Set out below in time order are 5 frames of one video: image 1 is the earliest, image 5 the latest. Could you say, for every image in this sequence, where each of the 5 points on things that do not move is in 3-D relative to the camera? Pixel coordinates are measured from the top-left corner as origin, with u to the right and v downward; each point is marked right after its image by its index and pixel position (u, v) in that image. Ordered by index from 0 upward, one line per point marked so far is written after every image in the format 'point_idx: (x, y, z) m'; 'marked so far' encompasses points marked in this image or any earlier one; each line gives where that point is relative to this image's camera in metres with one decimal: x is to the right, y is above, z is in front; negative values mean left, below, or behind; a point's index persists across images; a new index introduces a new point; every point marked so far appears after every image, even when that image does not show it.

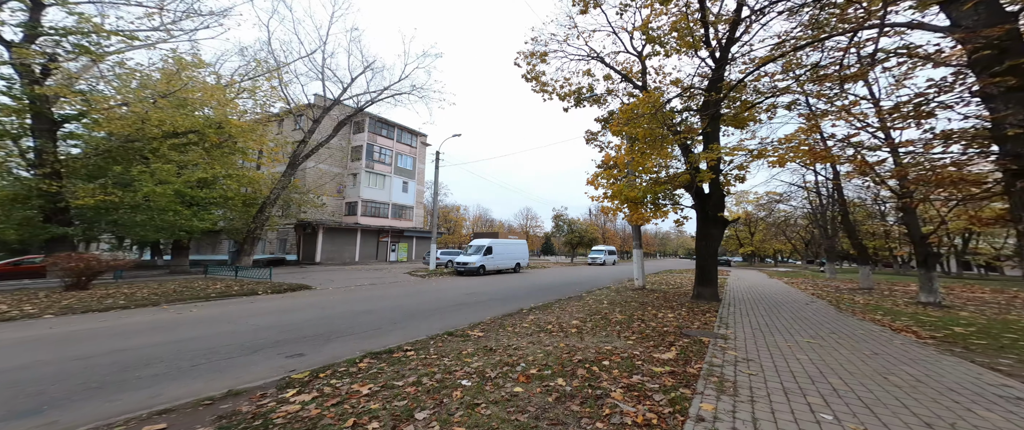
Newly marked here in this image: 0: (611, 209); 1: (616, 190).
0: (+3.8, +0.2, +11.0) m
1: (+4.0, +0.9, +11.0) m
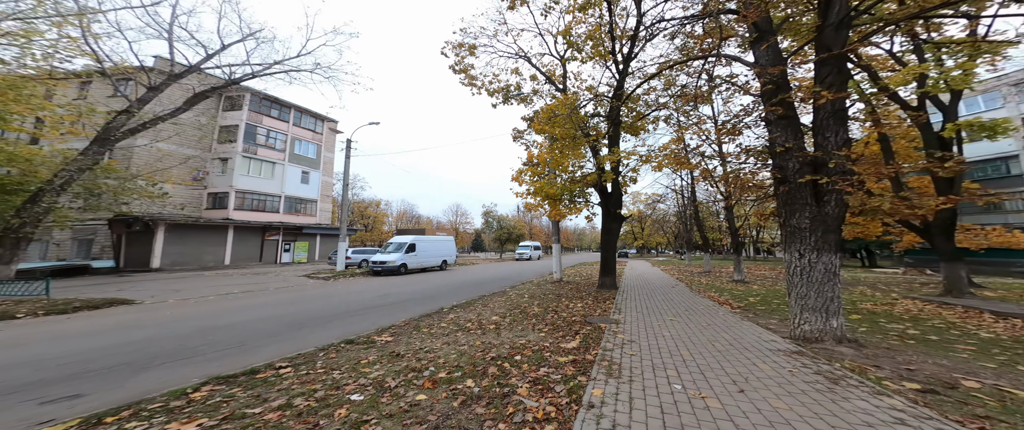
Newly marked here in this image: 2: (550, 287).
0: (+0.9, +0.4, +11.4) m
1: (+1.1, +1.1, +11.4) m
2: (+1.4, -2.6, +10.5) m
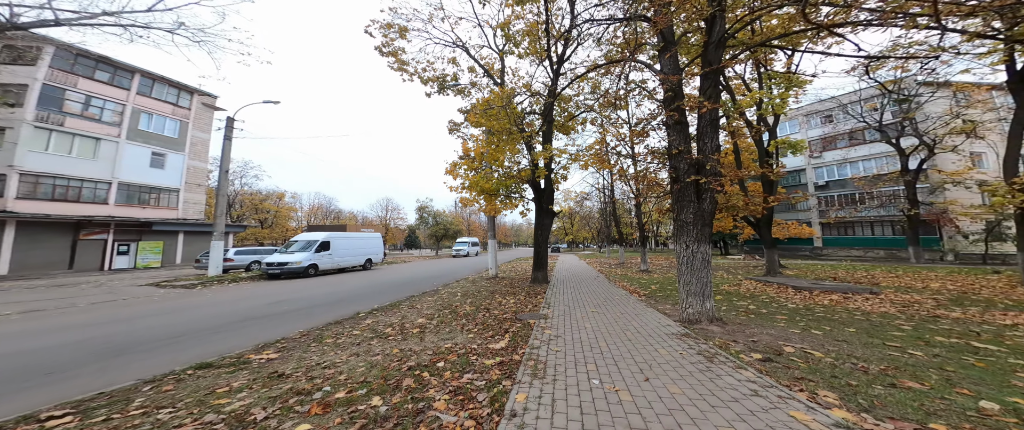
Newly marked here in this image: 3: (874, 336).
0: (-1.6, +0.5, +11.0) m
1: (-1.4, +1.3, +11.0) m
2: (-1.0, -2.5, +10.3) m
3: (+4.8, -1.6, +4.0) m
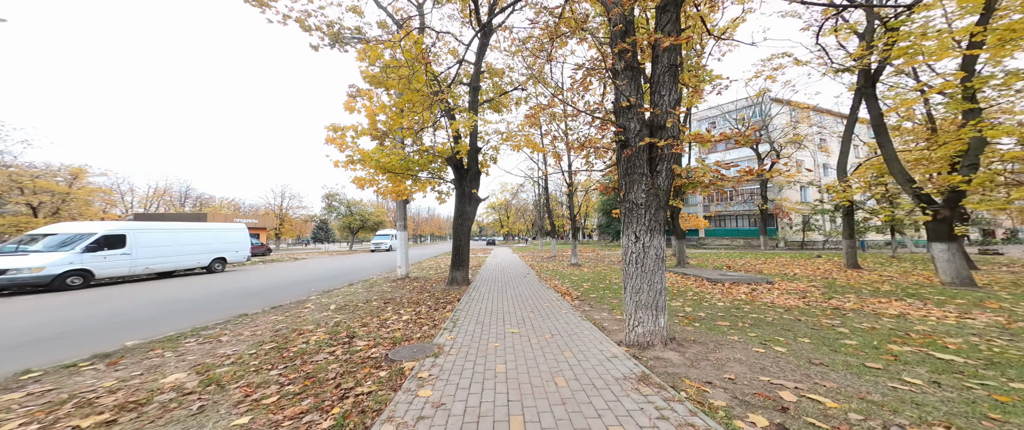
0: (-4.3, +1.0, +8.5) m
1: (-4.1, +1.7, +8.5) m
2: (-3.6, -2.0, +8.0) m
3: (+3.5, -1.4, +3.1) m
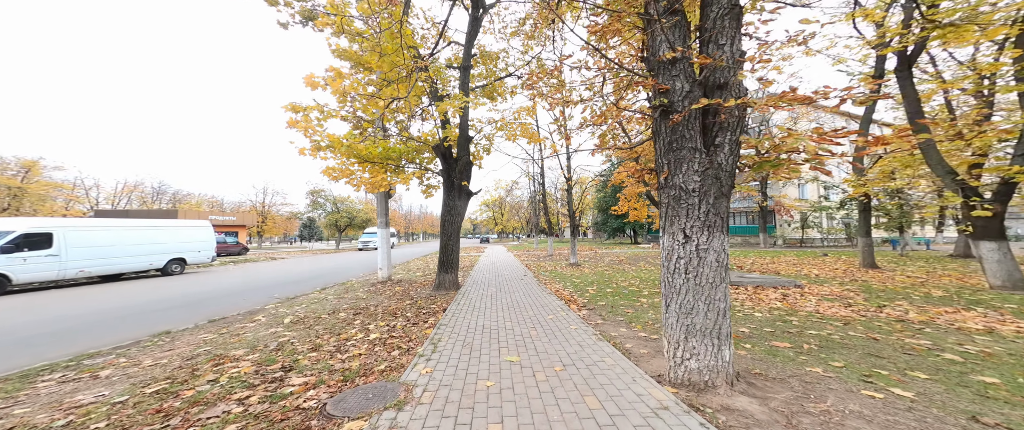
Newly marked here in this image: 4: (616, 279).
0: (-4.4, +1.1, +7.3) m
1: (-4.2, +1.9, +7.4) m
2: (-3.7, -1.9, +6.9) m
3: (+3.5, -1.3, +2.2) m
4: (+3.3, -2.0, +9.1) m
